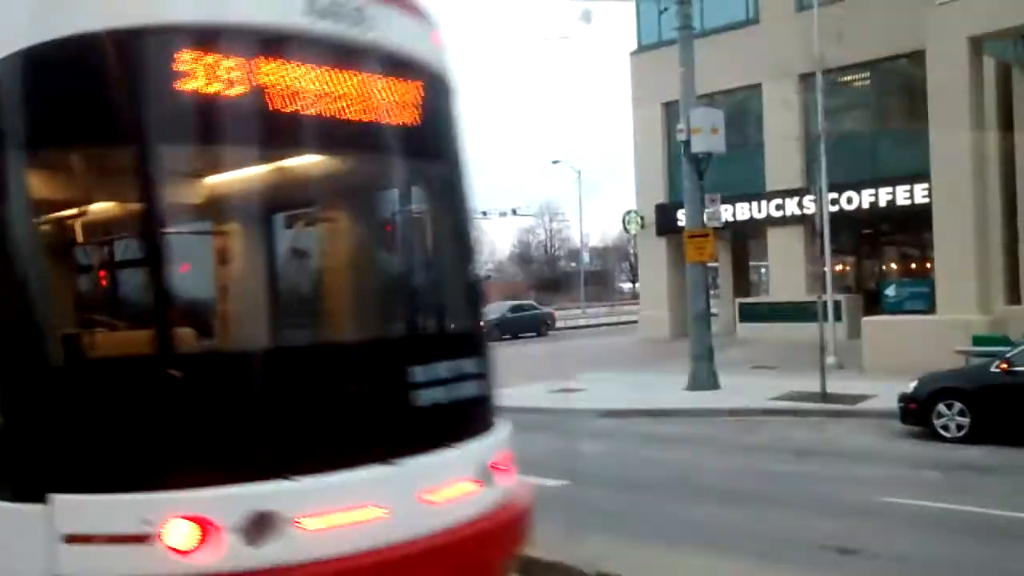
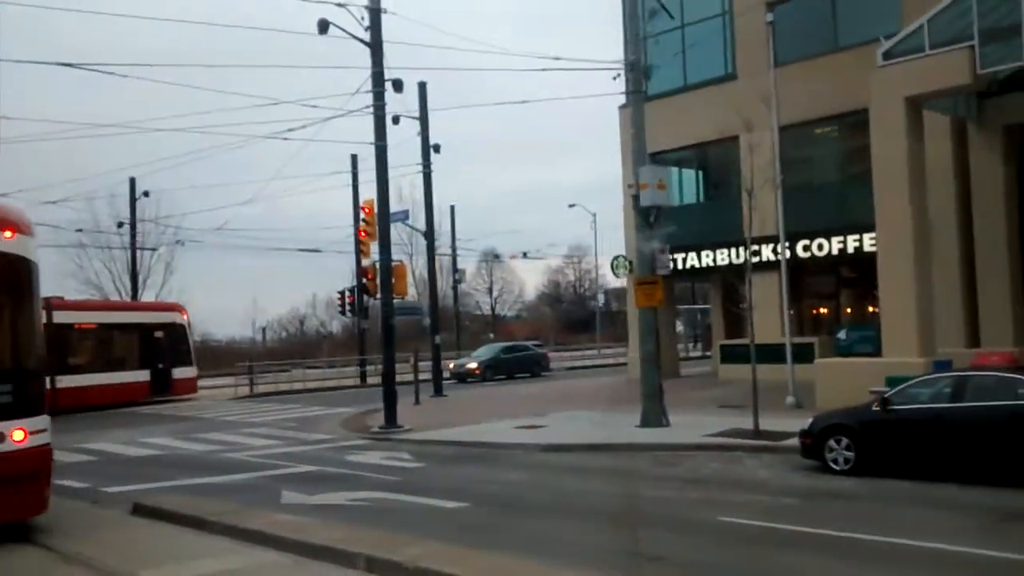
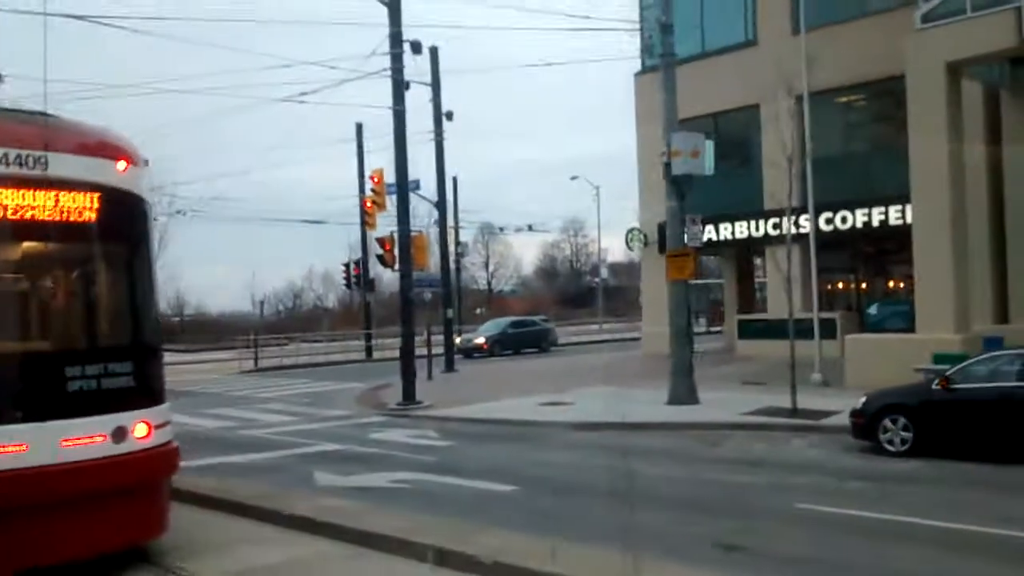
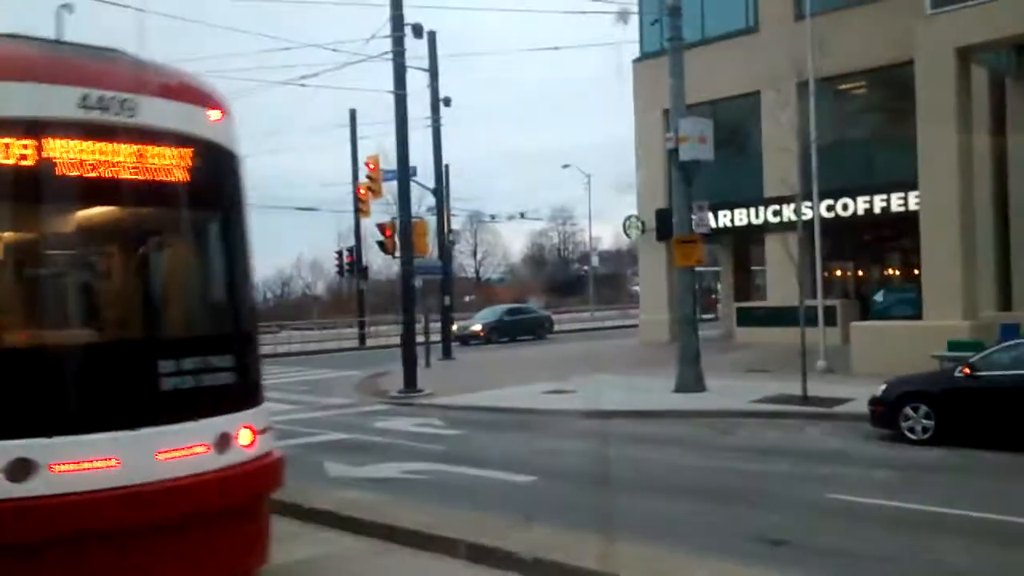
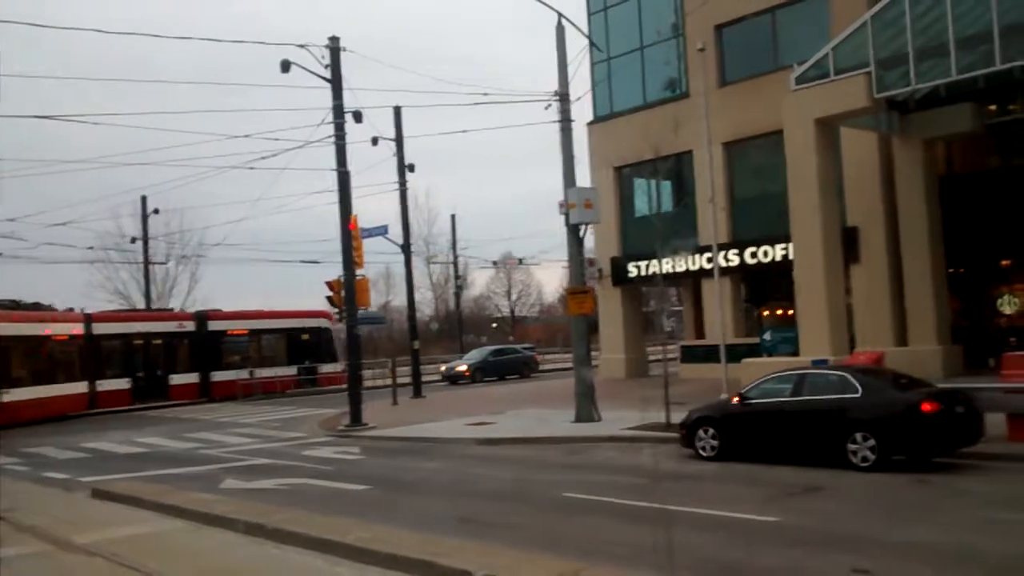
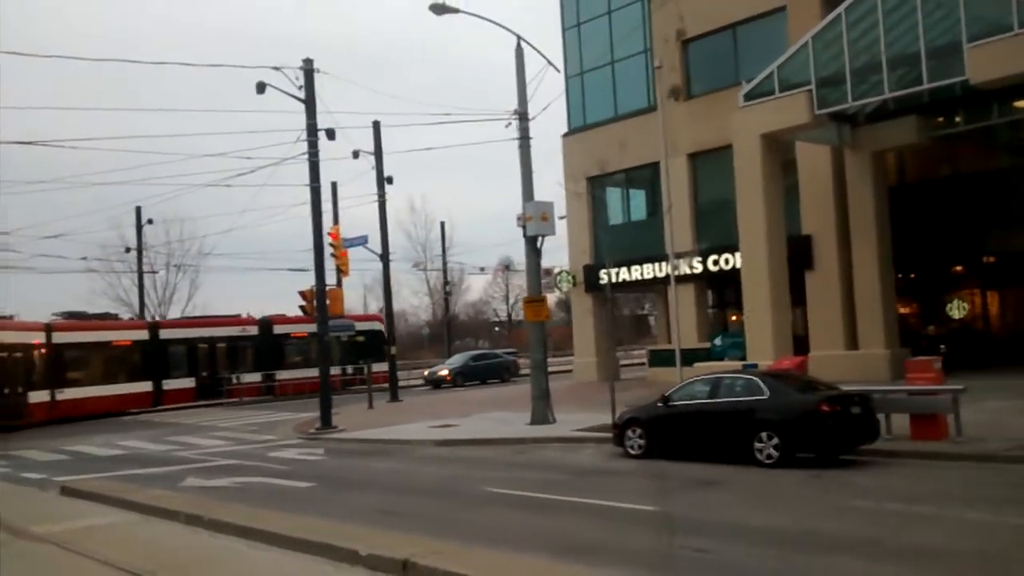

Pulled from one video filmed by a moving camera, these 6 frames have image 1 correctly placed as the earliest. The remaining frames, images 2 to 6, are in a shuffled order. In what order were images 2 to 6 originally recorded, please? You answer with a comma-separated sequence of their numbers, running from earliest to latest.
4, 3, 2, 5, 6
